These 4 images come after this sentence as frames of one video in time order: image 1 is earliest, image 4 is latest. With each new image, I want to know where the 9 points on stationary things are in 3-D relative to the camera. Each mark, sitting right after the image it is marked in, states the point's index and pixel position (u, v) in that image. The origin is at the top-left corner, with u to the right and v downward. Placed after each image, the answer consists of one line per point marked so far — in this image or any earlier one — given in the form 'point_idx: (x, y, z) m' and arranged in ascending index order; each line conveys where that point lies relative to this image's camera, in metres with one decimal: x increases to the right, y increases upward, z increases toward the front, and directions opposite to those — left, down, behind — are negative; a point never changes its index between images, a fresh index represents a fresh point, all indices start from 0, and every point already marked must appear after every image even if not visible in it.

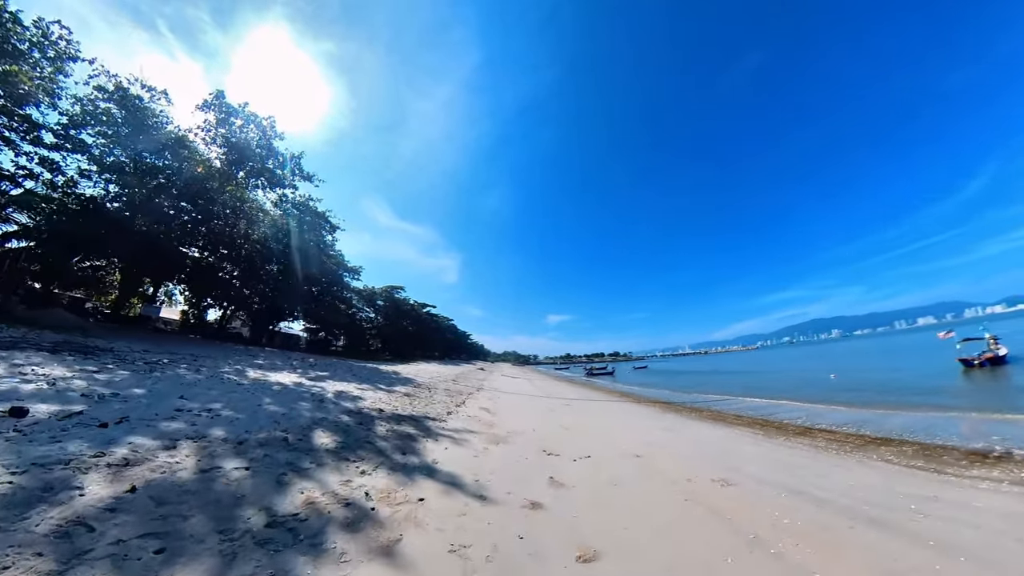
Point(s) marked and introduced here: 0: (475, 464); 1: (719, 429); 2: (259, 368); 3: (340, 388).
0: (-0.7, -3.3, +6.6) m
1: (+8.6, -5.7, +14.7) m
2: (-11.0, -3.5, +15.3) m
3: (-6.2, -3.6, +12.8) m
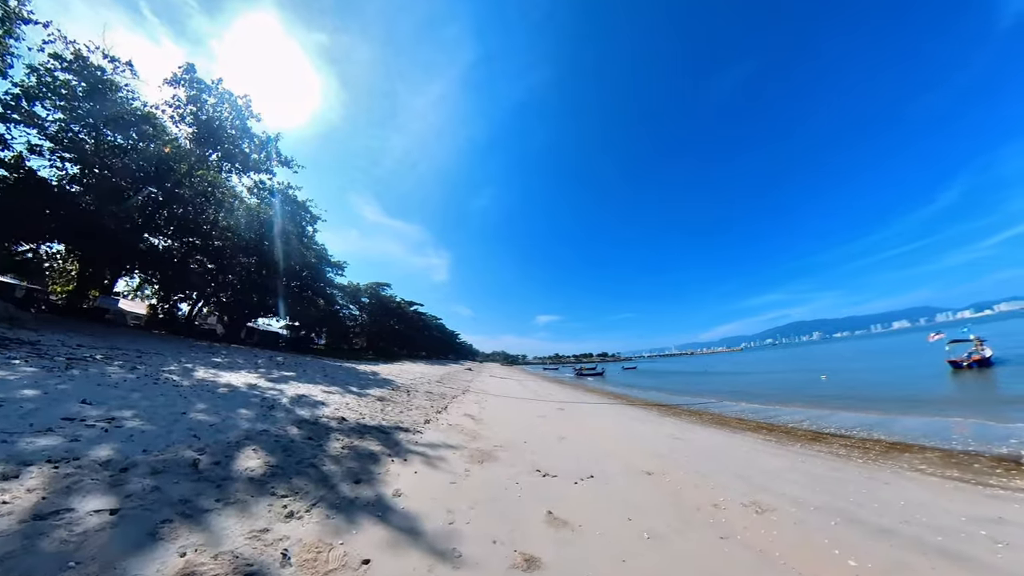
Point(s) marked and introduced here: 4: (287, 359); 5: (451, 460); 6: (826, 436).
0: (-0.9, -3.0, +5.1) m
1: (+8.2, -5.5, +13.4) m
2: (-11.5, -3.0, +13.5) m
3: (-6.6, -3.2, +11.1) m
4: (-11.7, -3.6, +18.3) m
5: (-1.1, -3.2, +6.5) m
6: (+12.5, -5.7, +14.0) m
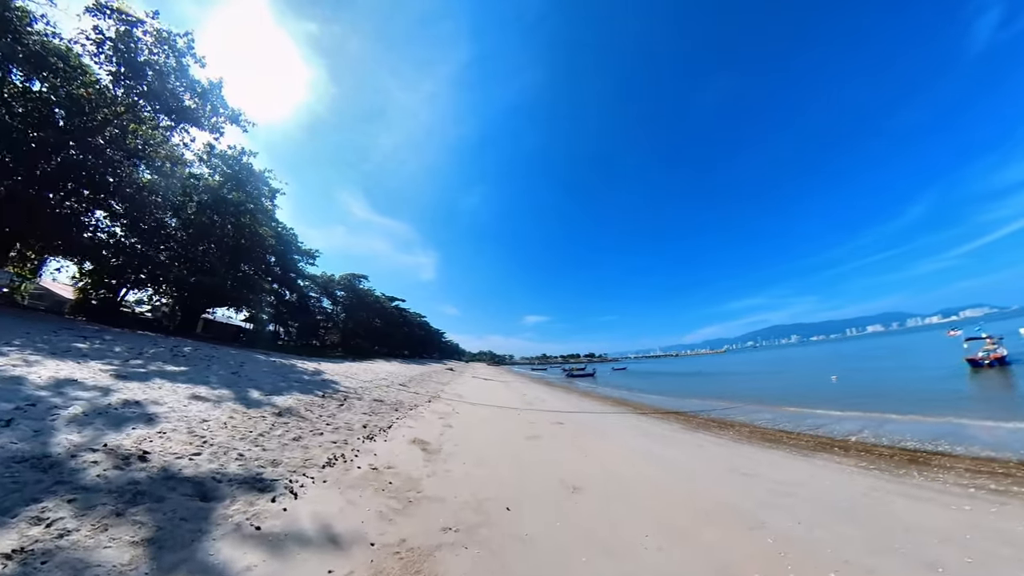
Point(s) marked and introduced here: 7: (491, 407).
0: (-1.1, -1.9, +0.9) m
1: (+7.7, -4.6, +9.6) m
2: (-12.0, -1.9, +9.0) m
3: (-7.0, -2.2, +6.7) m
4: (-12.3, -2.5, +13.8) m
5: (-1.4, -2.2, +2.3) m
6: (+12.0, -4.9, +10.3) m
7: (-0.8, -4.6, +13.5) m
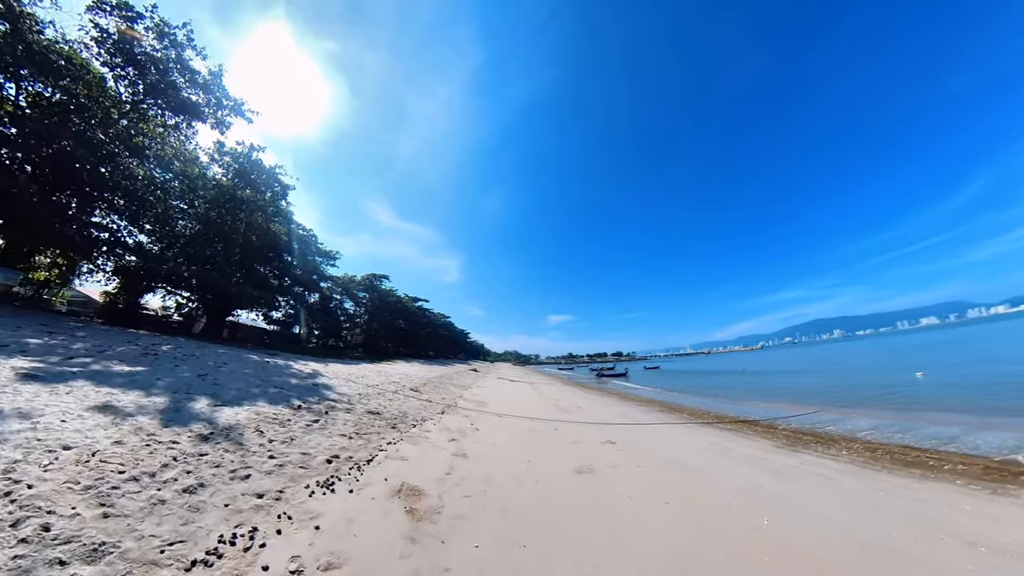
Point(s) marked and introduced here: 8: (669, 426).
0: (-0.9, -1.3, -1.7) m
1: (+8.4, -3.8, +6.3) m
2: (-11.3, -1.6, +7.0) m
3: (-6.5, -1.7, +4.5) m
4: (-11.3, -2.2, +11.9) m
5: (-1.2, -1.6, -0.3) m
6: (+12.8, -3.9, +6.7) m
7: (+0.2, -3.9, +10.8) m
8: (+5.4, -4.7, +12.1) m
